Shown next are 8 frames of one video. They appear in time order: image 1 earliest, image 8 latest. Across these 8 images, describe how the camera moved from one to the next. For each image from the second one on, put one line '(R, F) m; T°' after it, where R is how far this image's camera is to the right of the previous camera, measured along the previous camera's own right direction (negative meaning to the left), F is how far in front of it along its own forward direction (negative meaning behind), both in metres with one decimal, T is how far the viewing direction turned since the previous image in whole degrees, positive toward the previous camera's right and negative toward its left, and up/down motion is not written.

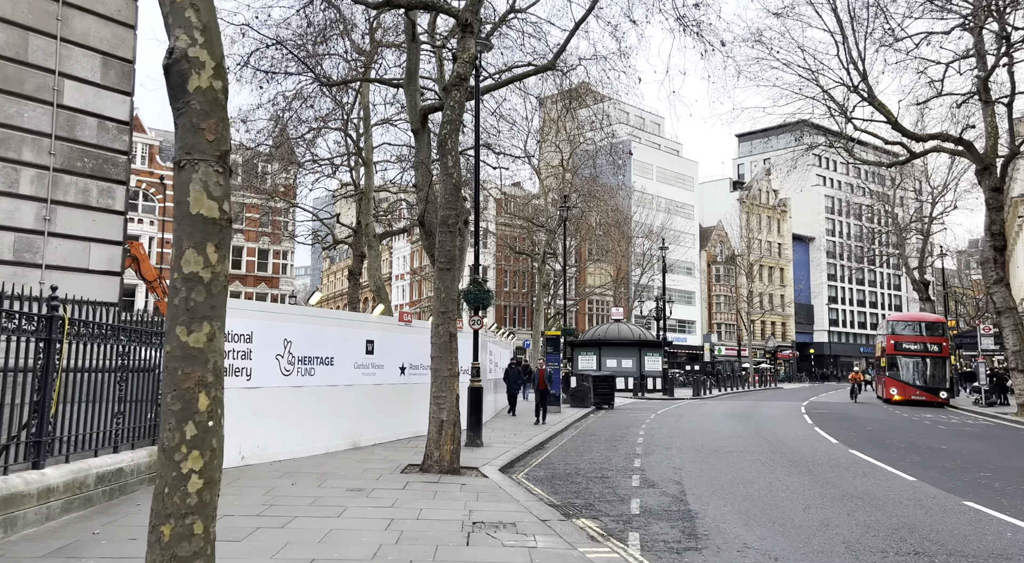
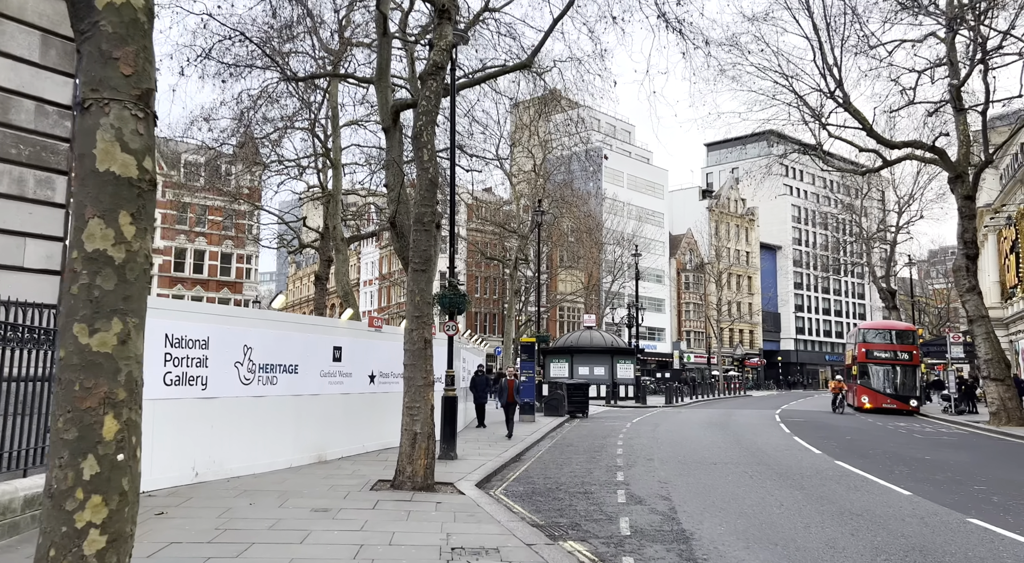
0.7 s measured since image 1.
(-0.1, +0.6) m; +2°
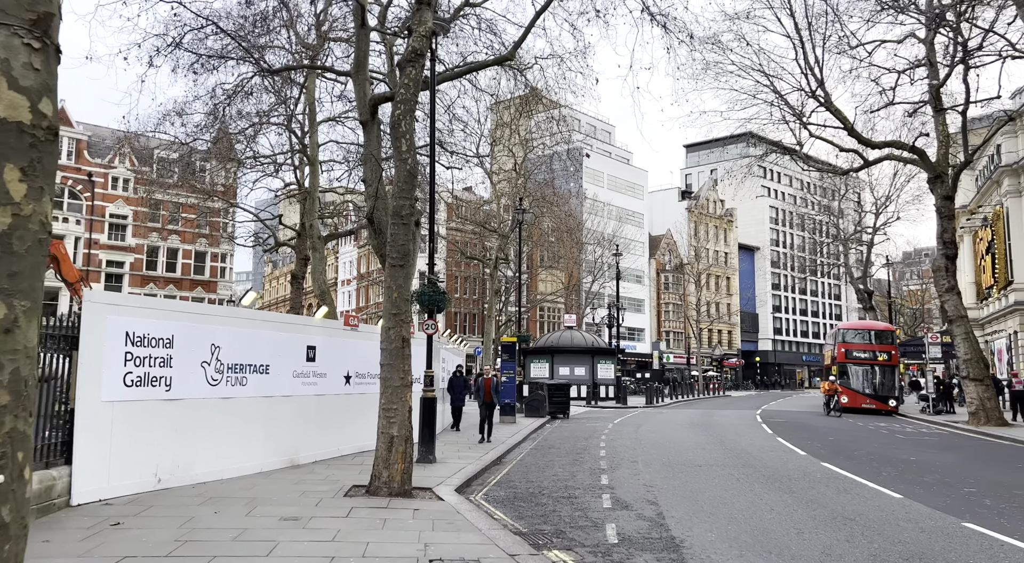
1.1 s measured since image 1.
(0.0, +0.4) m; +2°
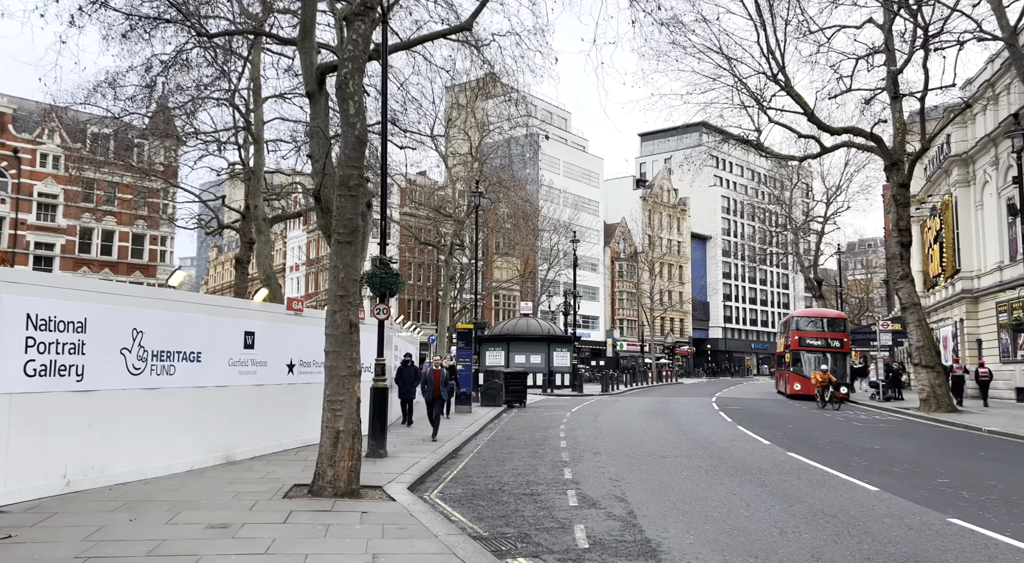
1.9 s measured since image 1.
(-0.1, +0.8) m; +4°
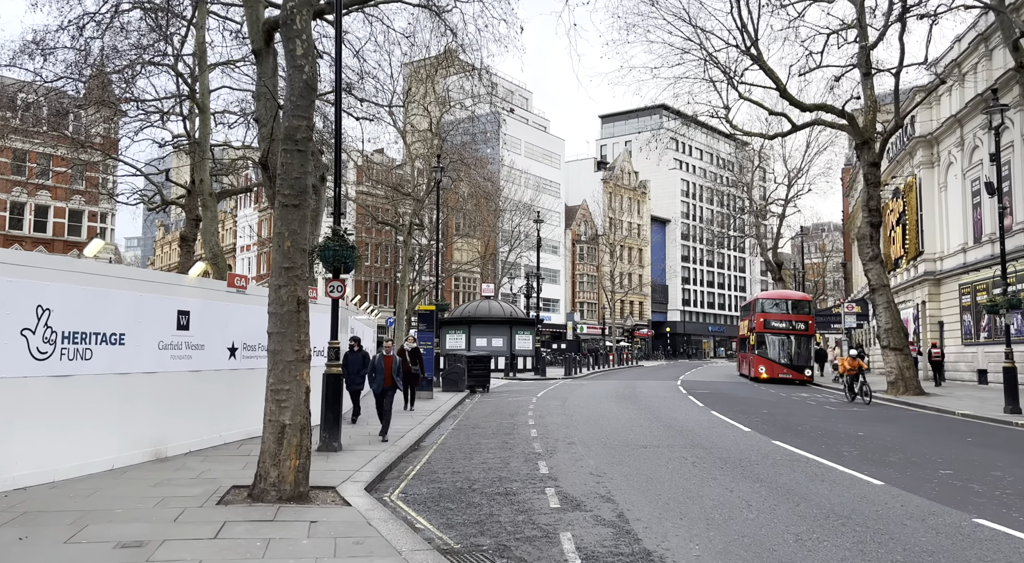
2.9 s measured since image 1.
(-0.2, +1.1) m; +3°
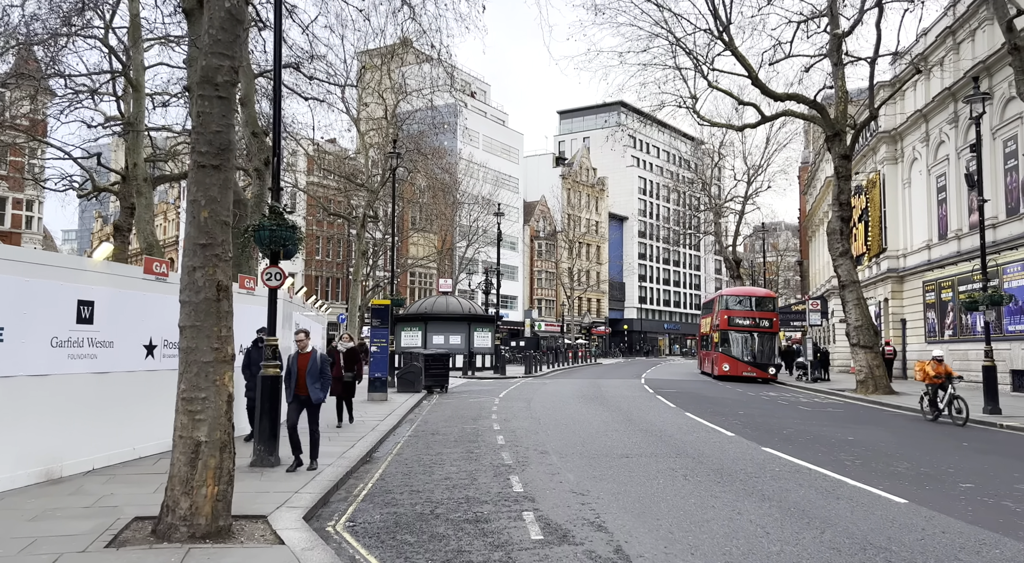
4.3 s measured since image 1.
(-0.2, +1.3) m; +4°
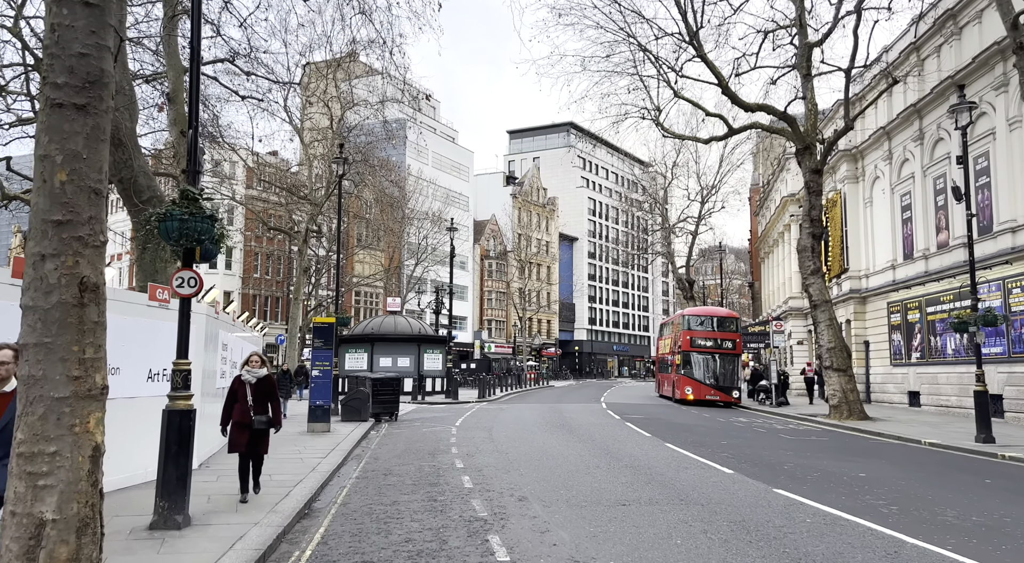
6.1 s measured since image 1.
(-0.3, +1.7) m; +4°
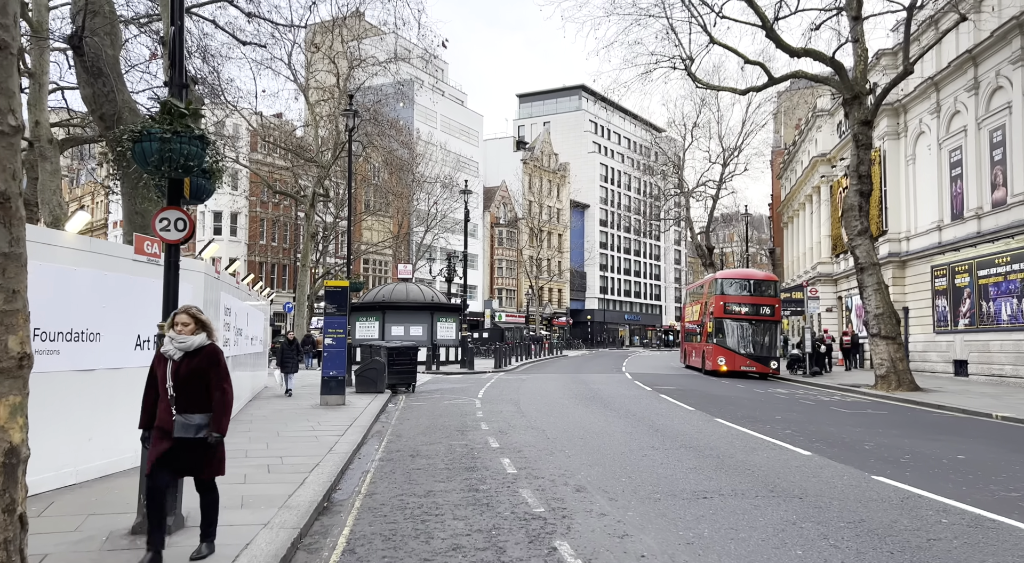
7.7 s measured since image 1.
(-0.5, +1.5) m; 0°
